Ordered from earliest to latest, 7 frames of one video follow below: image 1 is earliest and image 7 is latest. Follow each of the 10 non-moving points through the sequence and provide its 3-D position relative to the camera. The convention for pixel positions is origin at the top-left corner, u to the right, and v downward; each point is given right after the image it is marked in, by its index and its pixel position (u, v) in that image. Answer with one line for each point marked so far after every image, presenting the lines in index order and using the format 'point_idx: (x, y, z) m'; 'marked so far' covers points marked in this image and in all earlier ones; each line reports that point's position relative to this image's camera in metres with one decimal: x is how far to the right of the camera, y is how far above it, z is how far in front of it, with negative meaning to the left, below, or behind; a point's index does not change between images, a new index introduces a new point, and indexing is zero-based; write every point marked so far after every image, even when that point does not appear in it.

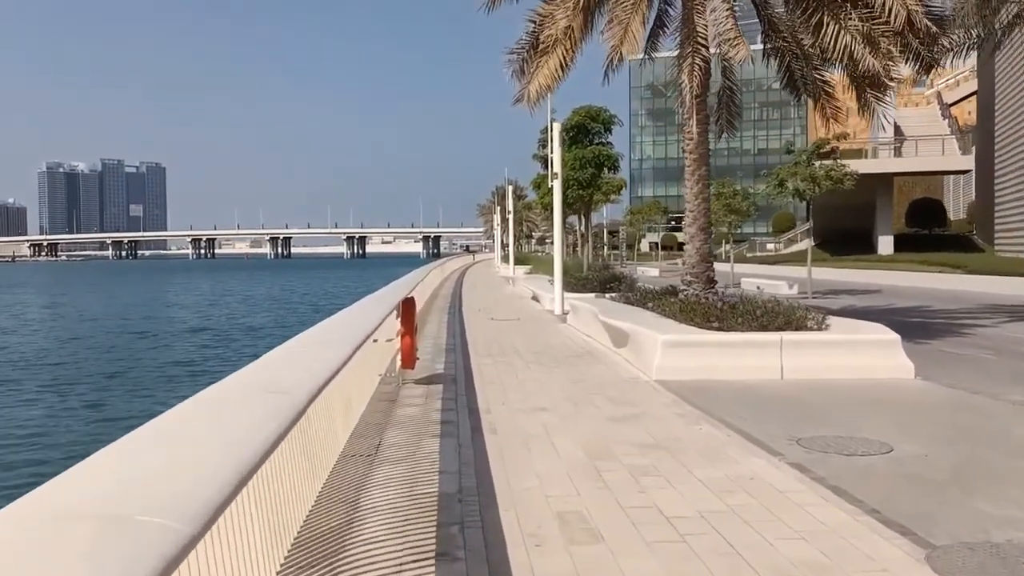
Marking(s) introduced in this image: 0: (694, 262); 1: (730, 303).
0: (+3.9, +0.5, +14.4) m
1: (+4.0, -0.3, +12.2) m
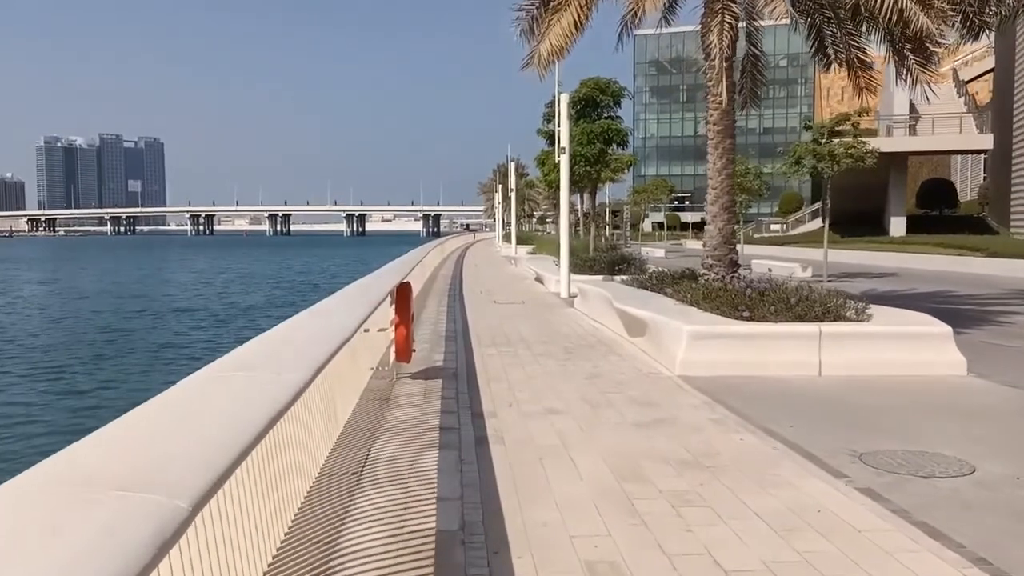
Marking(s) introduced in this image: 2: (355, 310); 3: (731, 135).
0: (+4.0, +0.9, +13.3) m
1: (+4.1, 0.0, +11.1) m
2: (-2.0, -0.2, +8.7) m
3: (+4.3, +3.0, +13.2) m
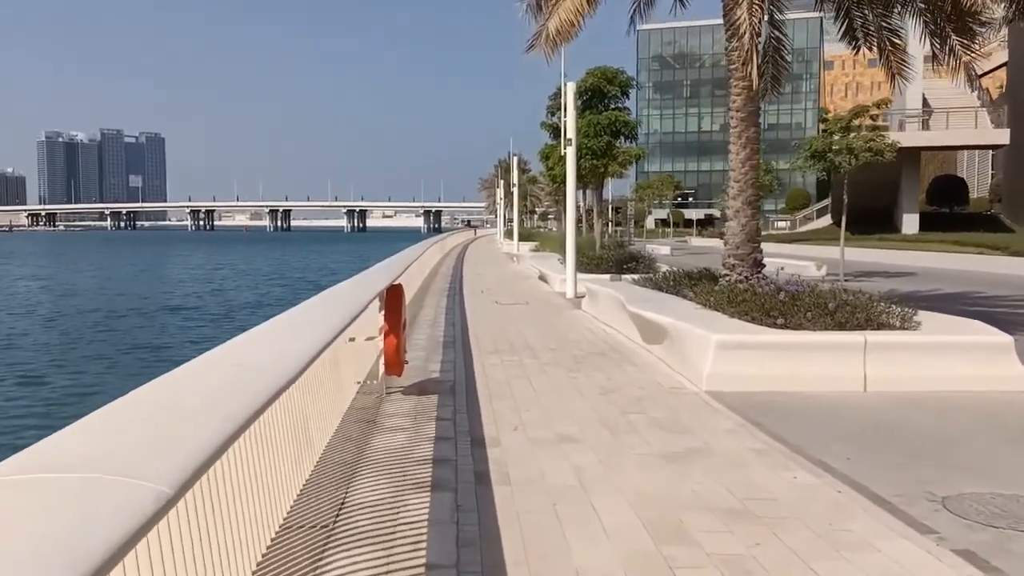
0: (+4.1, +0.8, +12.2) m
1: (+4.1, -0.1, +10.0) m
2: (-1.9, -0.3, +7.6) m
3: (+4.4, +3.0, +12.0) m
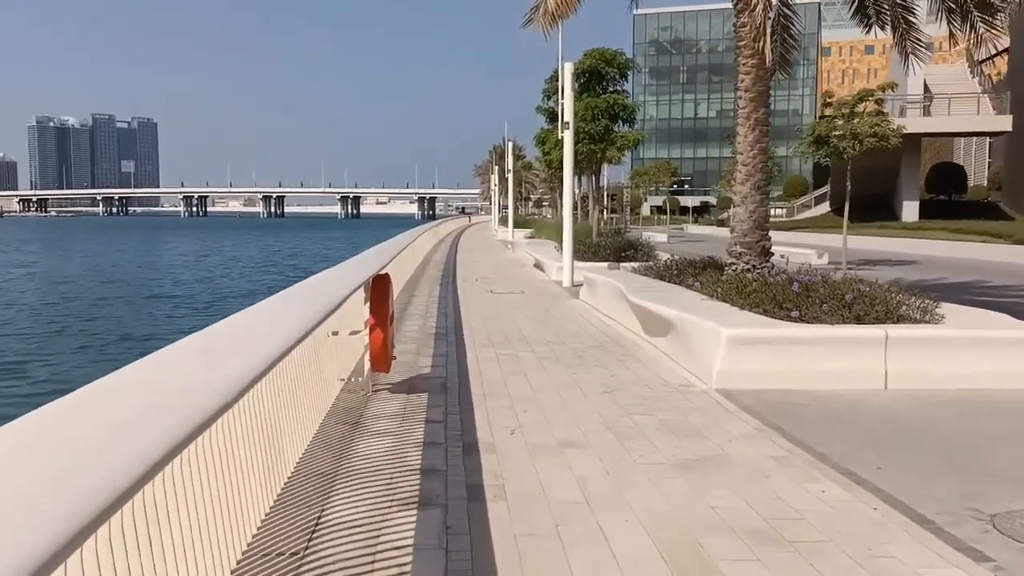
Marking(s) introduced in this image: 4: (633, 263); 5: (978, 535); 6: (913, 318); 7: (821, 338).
0: (+4.0, +1.0, +11.6) m
1: (+4.1, +0.1, +9.4) m
2: (-2.0, -0.2, +7.0) m
3: (+4.4, +3.1, +11.4) m
4: (+3.6, +0.8, +20.0) m
5: (+3.0, -1.6, +4.4) m
6: (+5.1, -0.4, +8.5) m
7: (+3.6, -0.6, +7.9) m
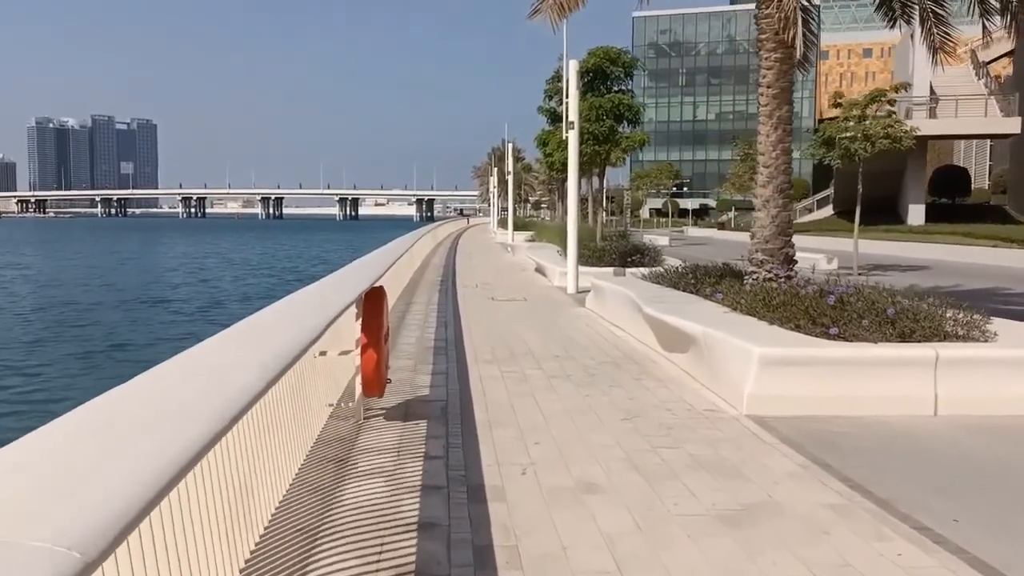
0: (+4.1, +0.8, +10.8) m
1: (+4.2, -0.1, +8.6) m
2: (-1.9, -0.3, +6.2) m
3: (+4.4, +3.0, +10.6) m
4: (+3.7, +0.6, +19.2) m
5: (+3.1, -1.7, +3.6) m
6: (+5.2, -0.5, +7.8) m
7: (+3.7, -0.7, +7.1) m
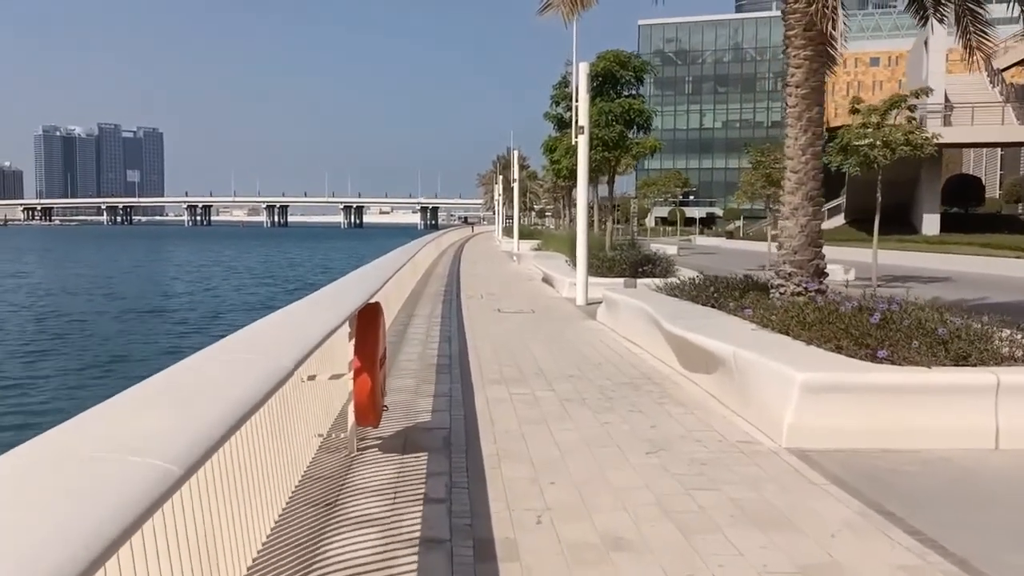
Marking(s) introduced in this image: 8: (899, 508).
0: (+4.3, +0.6, +10.0) m
1: (+4.3, -0.3, +7.8) m
2: (-1.8, -0.4, +5.4) m
3: (+4.6, +2.8, +9.9) m
4: (+3.9, +0.2, +18.5) m
5: (+3.2, -1.9, +2.8) m
6: (+5.3, -0.7, +7.0) m
7: (+3.8, -0.9, +6.3) m
8: (+3.0, -1.7, +5.1) m
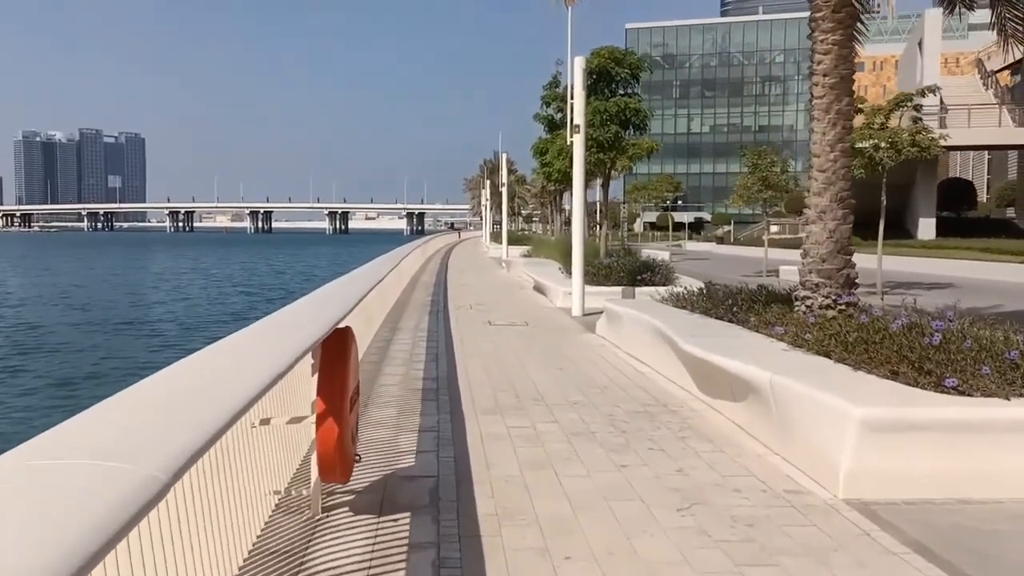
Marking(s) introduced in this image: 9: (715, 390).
0: (+4.2, +0.5, +9.0) m
1: (+4.3, -0.4, +6.8) m
2: (-1.7, -0.6, +4.3) m
3: (+4.5, +2.6, +8.9) m
4: (+3.6, 0.0, +17.4) m
5: (+3.3, -2.0, +1.7) m
6: (+5.3, -0.9, +5.9) m
7: (+3.8, -1.1, +5.3) m
8: (+3.0, -1.8, +4.0) m
9: (+2.3, -1.2, +7.7) m
